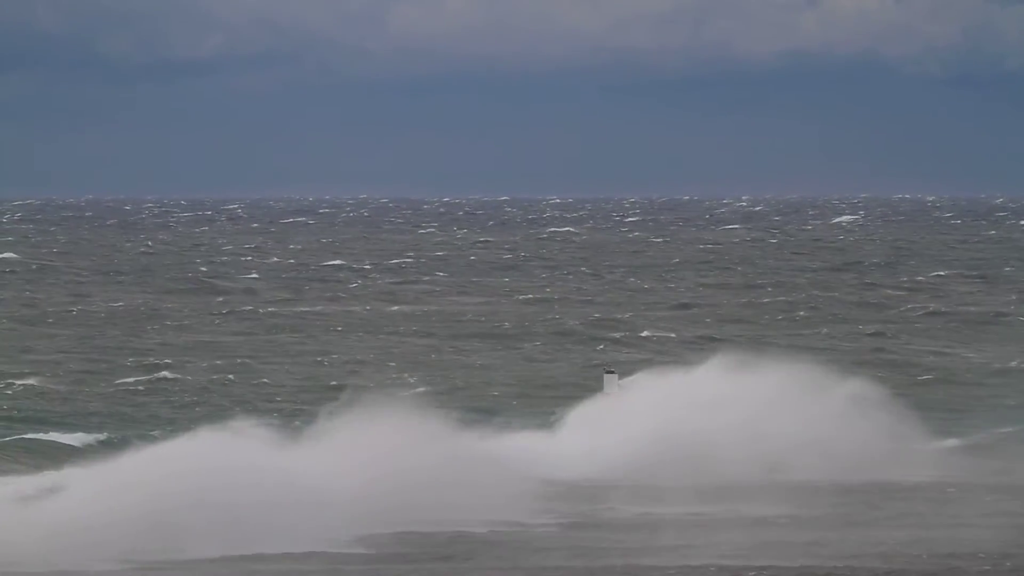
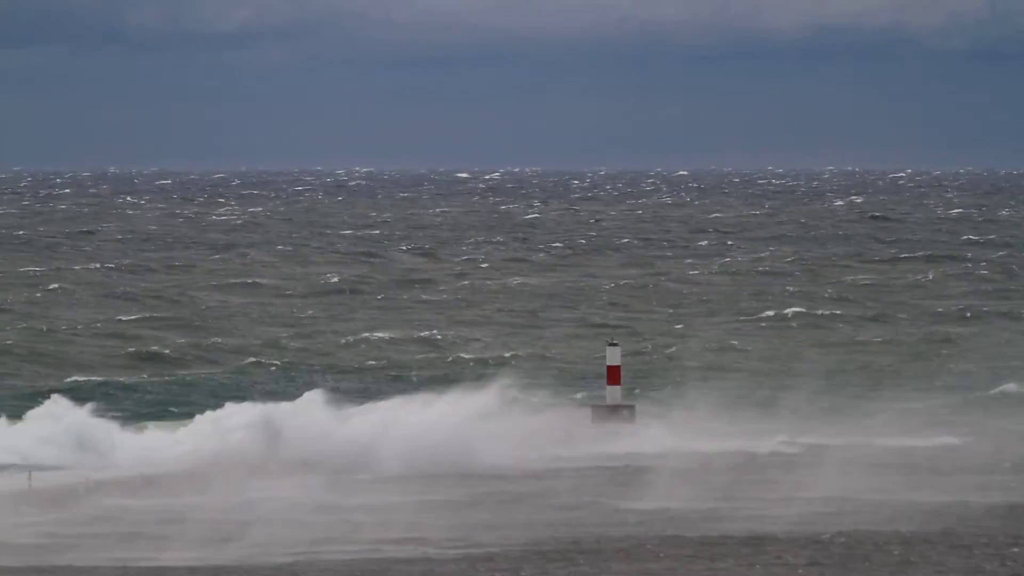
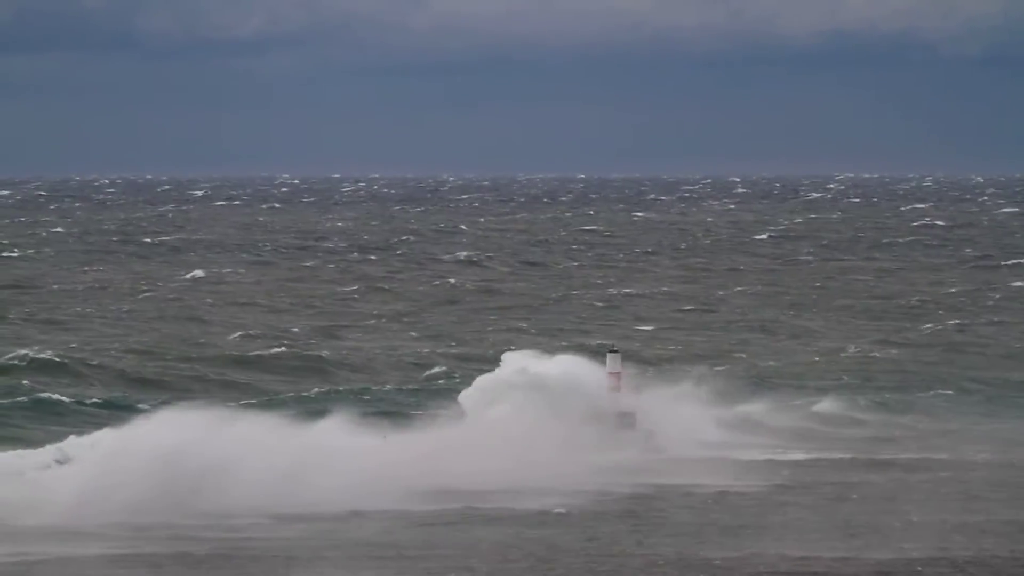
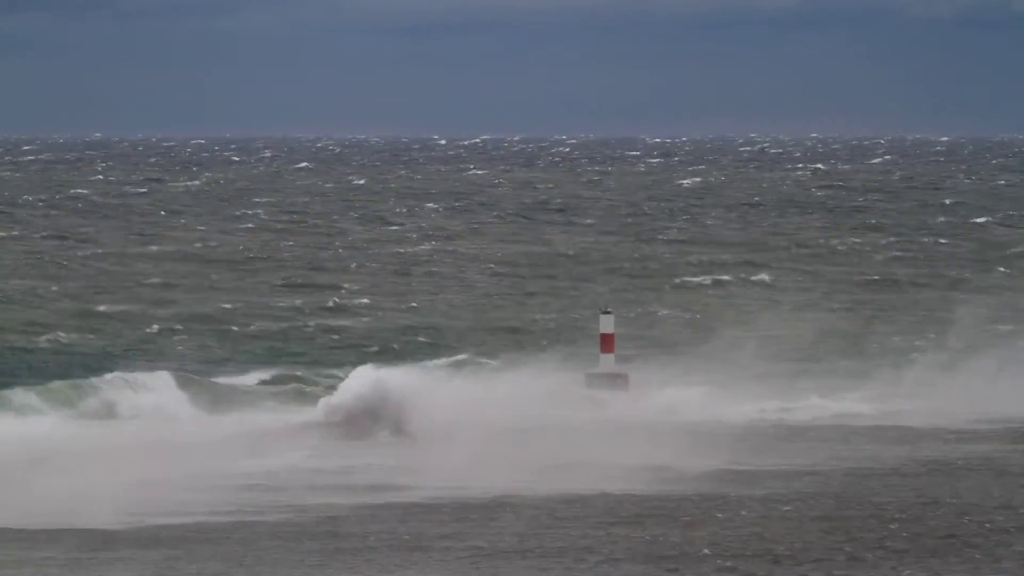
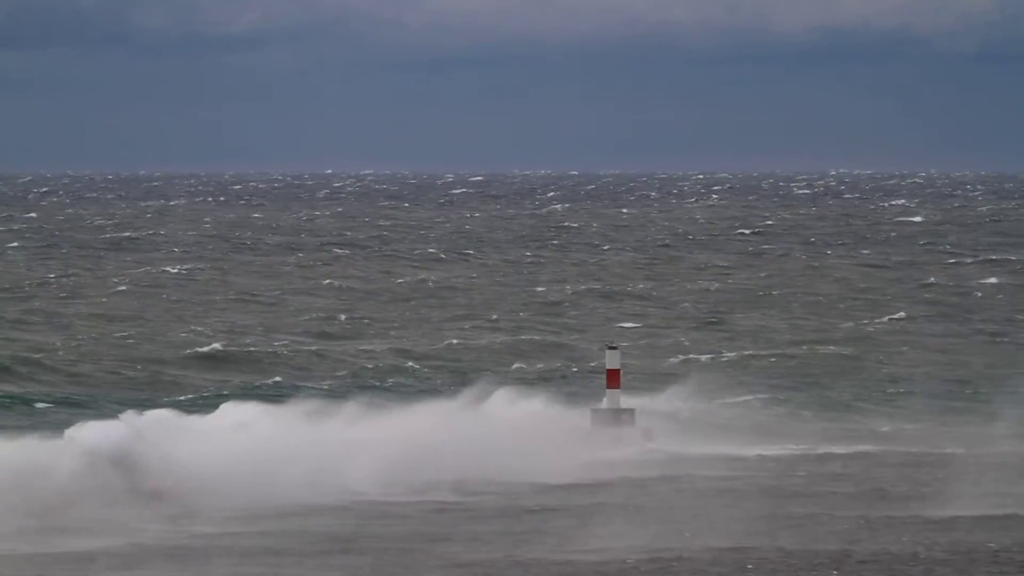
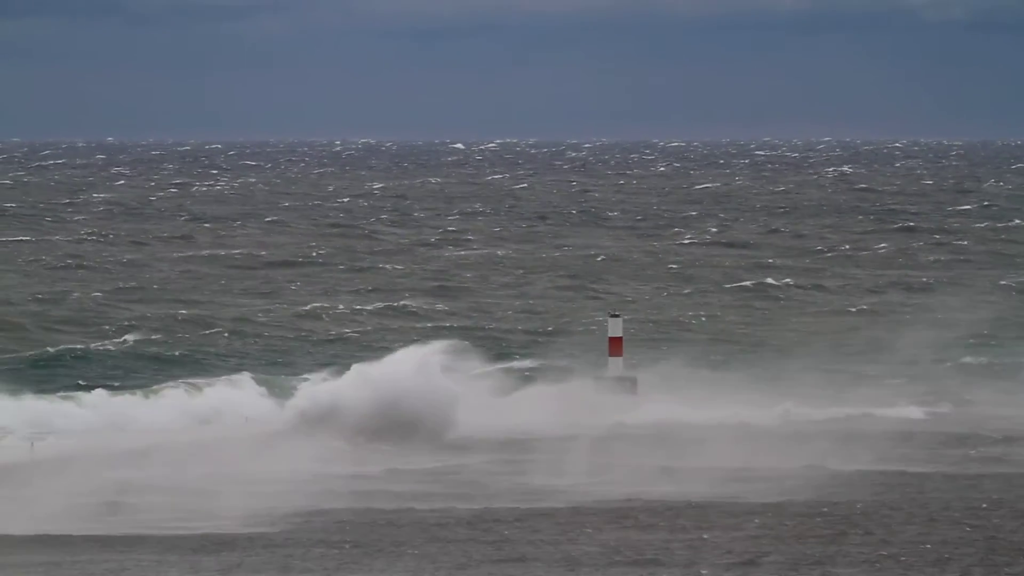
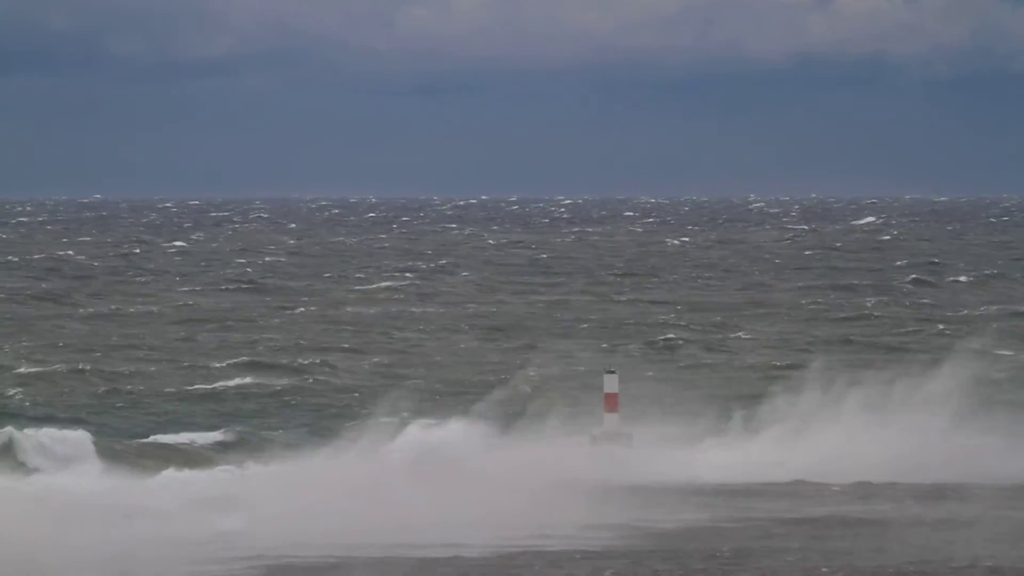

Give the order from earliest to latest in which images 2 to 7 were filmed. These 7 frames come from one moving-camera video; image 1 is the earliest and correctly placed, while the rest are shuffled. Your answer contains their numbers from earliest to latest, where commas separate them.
7, 4, 6, 2, 5, 3
